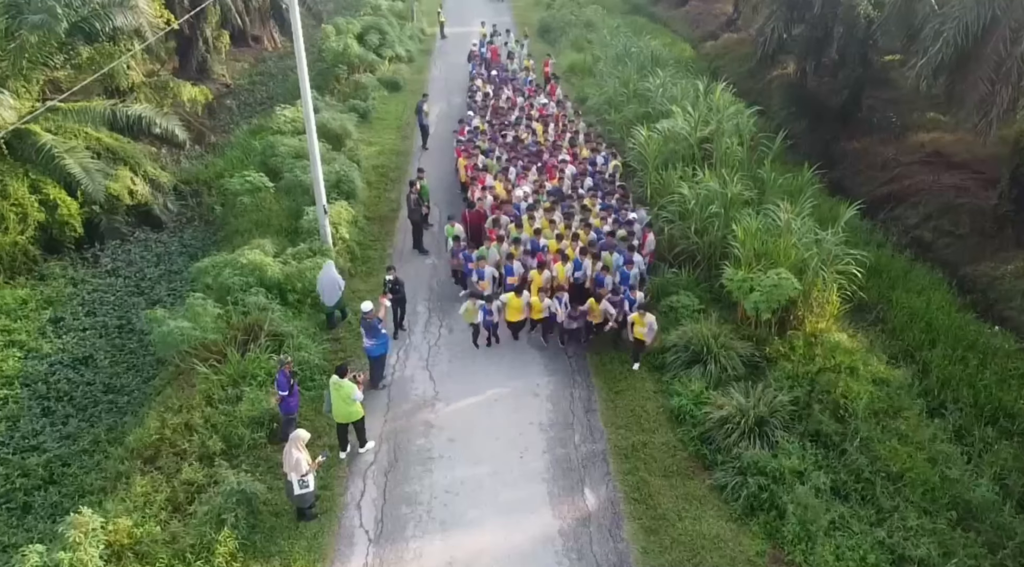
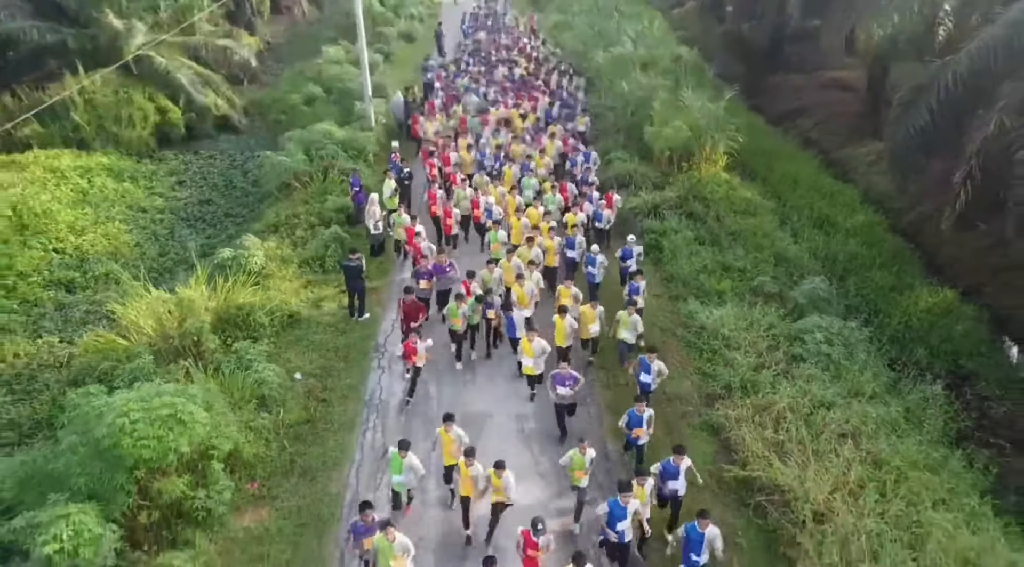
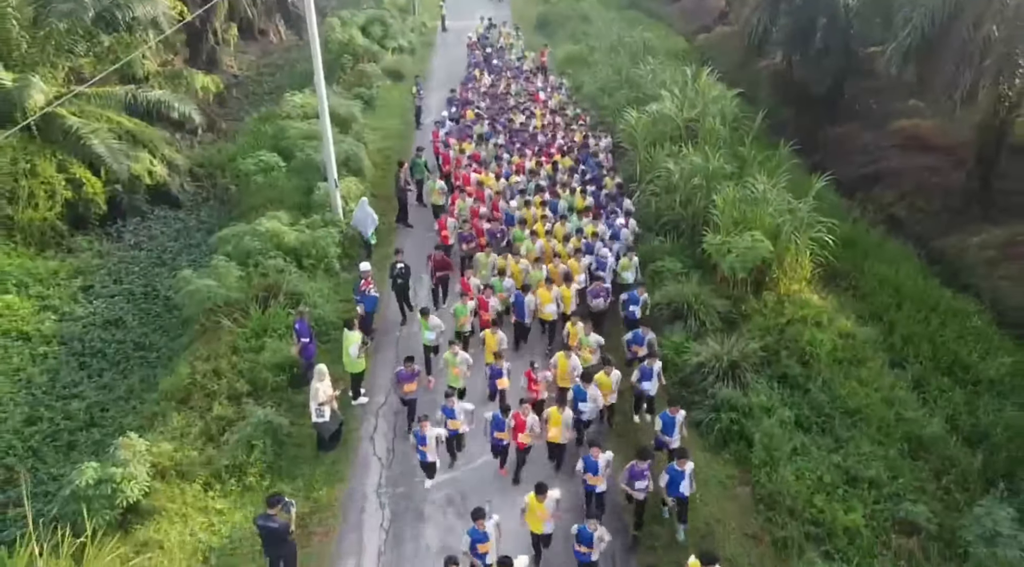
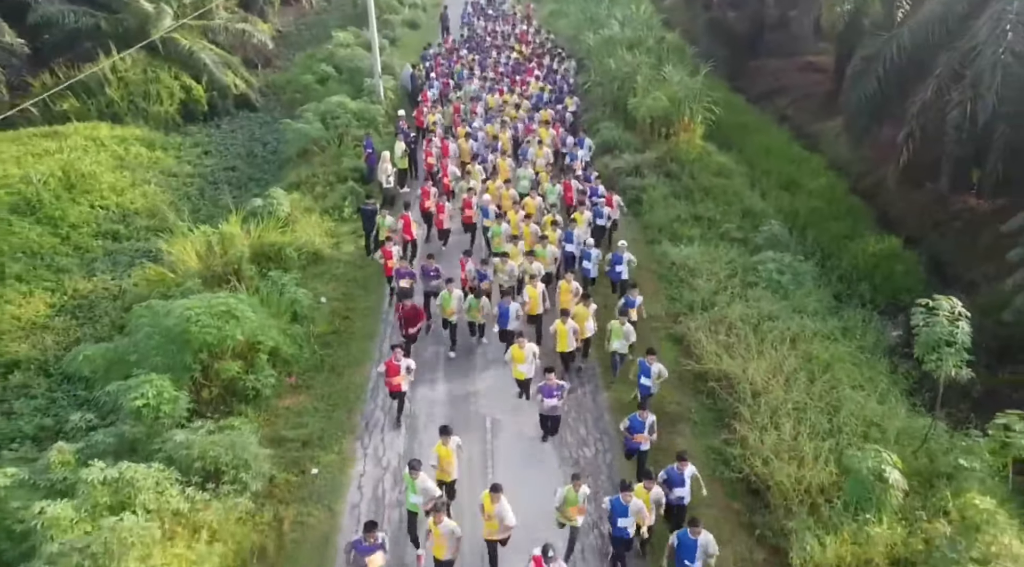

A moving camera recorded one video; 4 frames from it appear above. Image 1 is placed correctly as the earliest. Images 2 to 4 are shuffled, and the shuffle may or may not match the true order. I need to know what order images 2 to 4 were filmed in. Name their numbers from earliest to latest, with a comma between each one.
3, 2, 4
